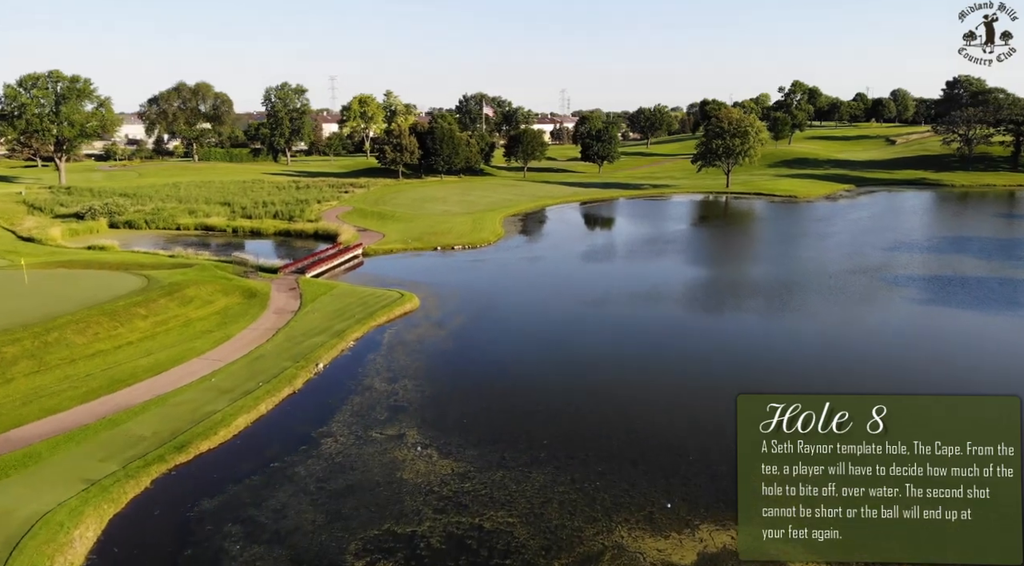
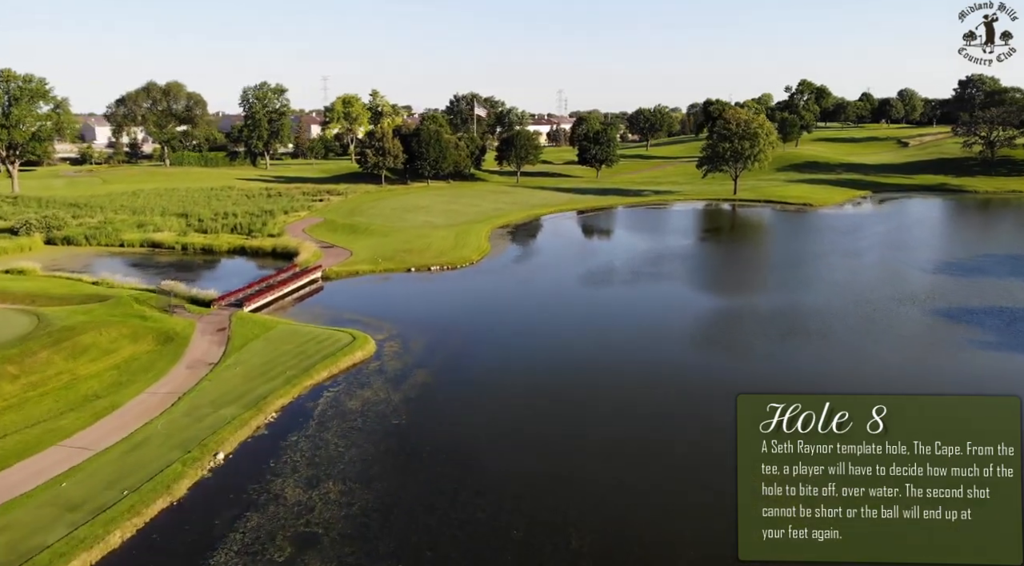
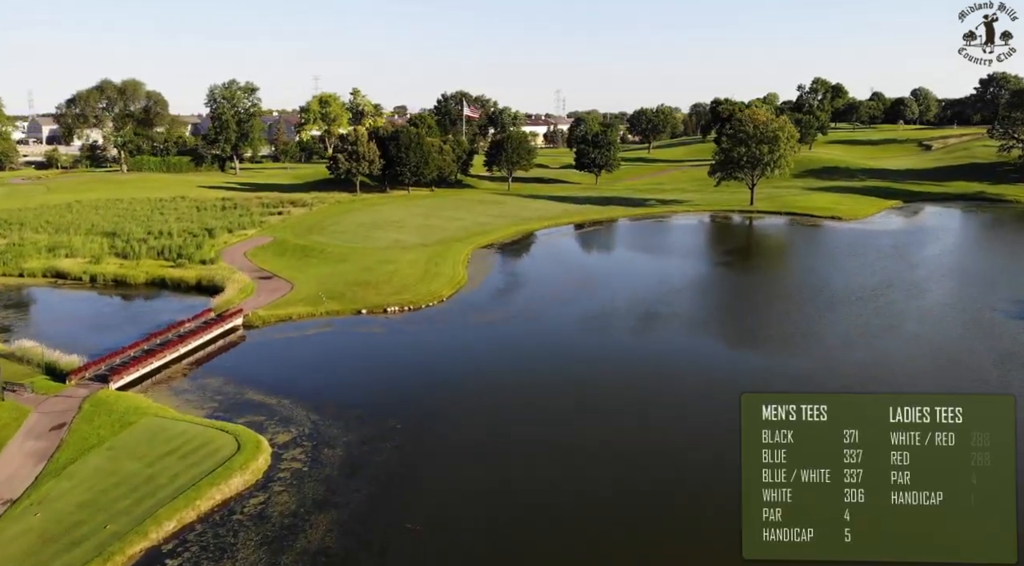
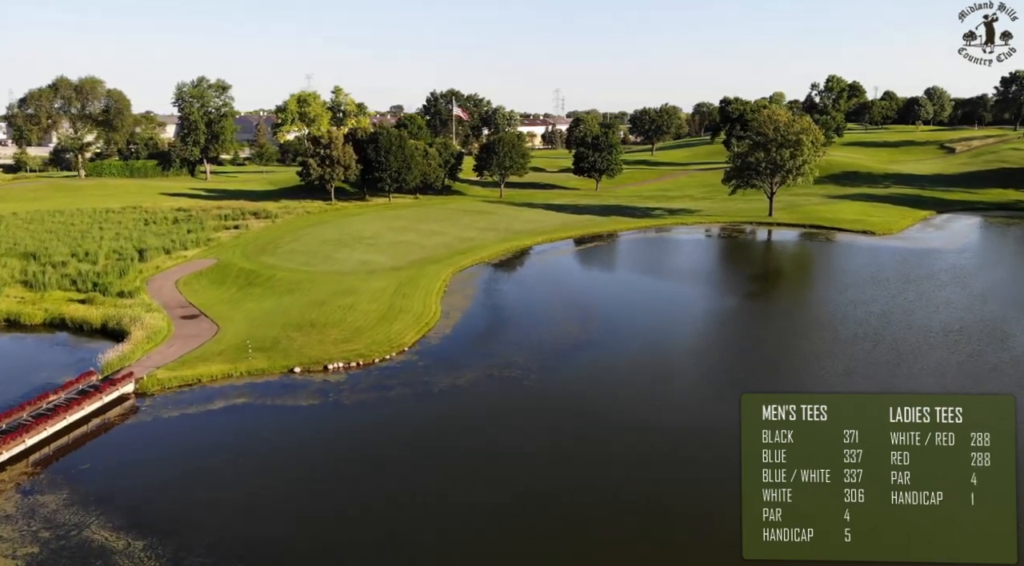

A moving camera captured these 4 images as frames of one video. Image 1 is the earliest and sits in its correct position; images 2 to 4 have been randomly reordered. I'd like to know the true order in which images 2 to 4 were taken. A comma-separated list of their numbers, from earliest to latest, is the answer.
2, 3, 4
